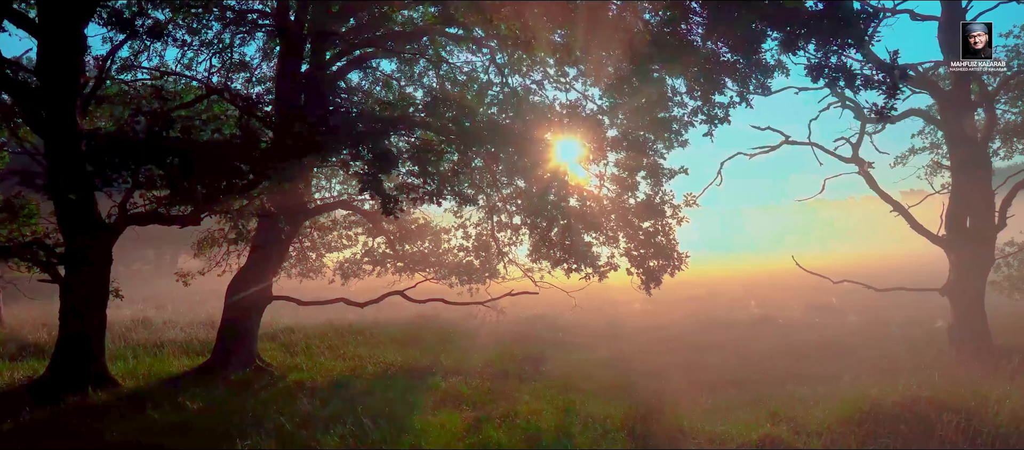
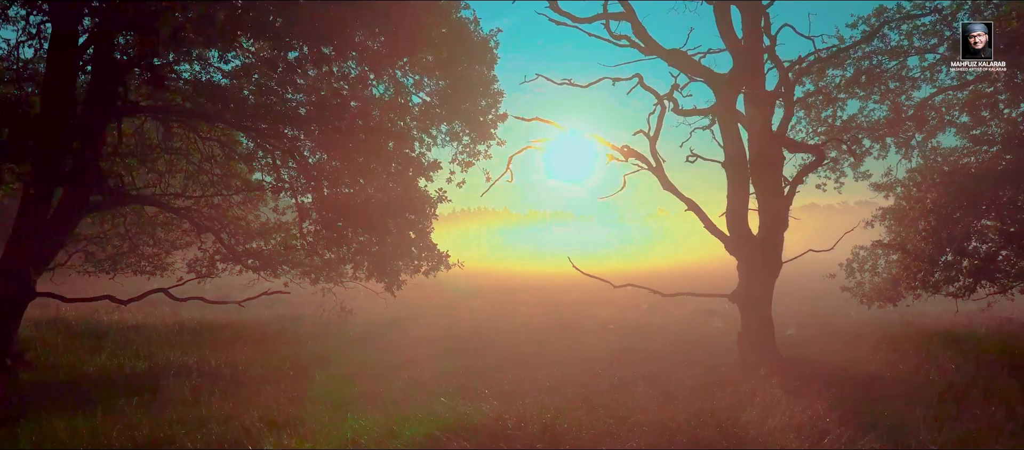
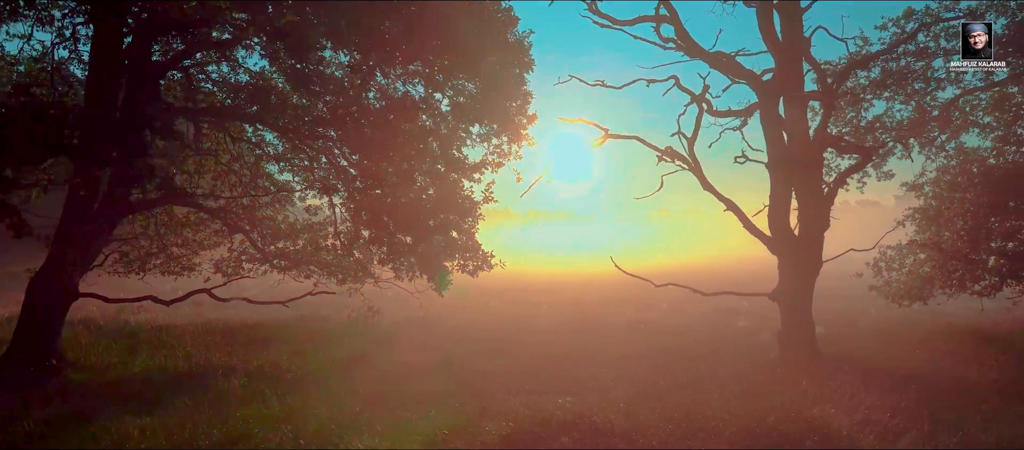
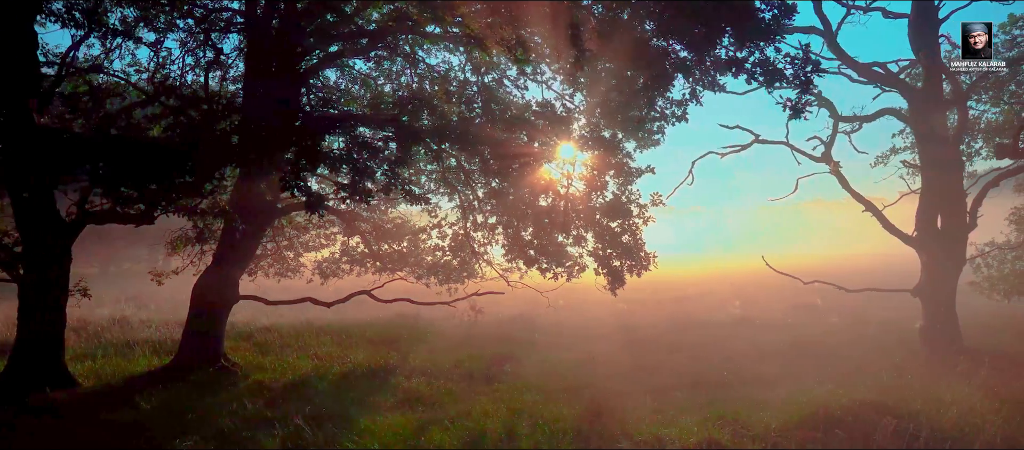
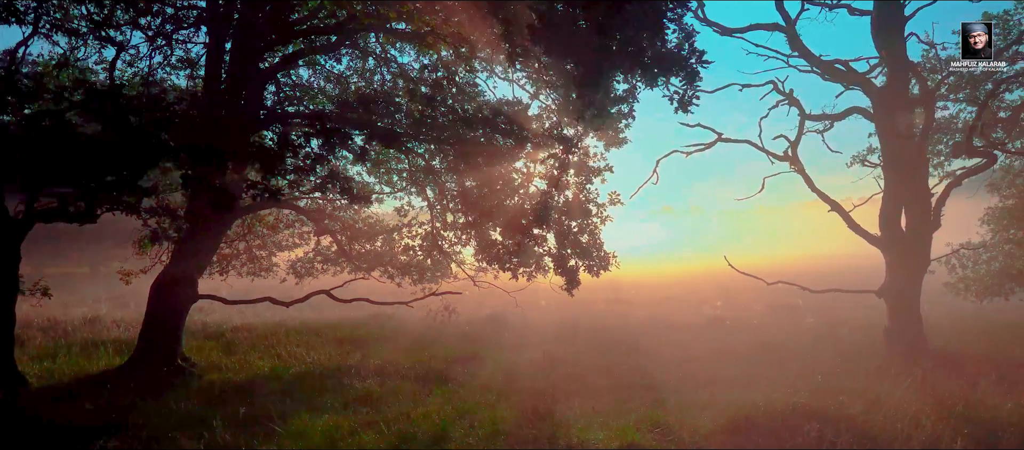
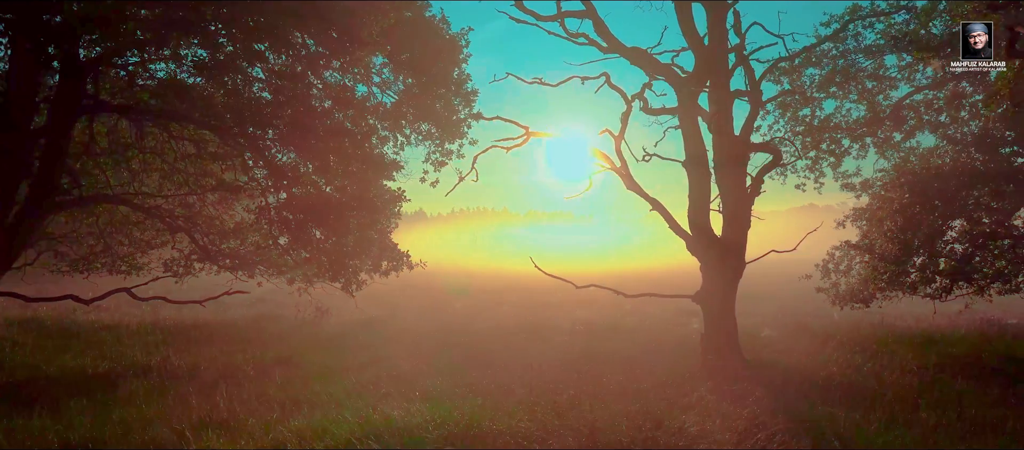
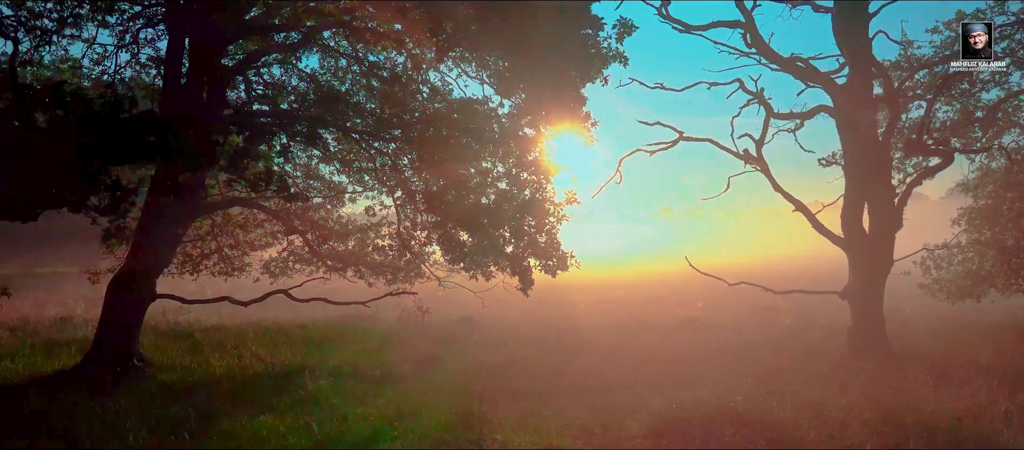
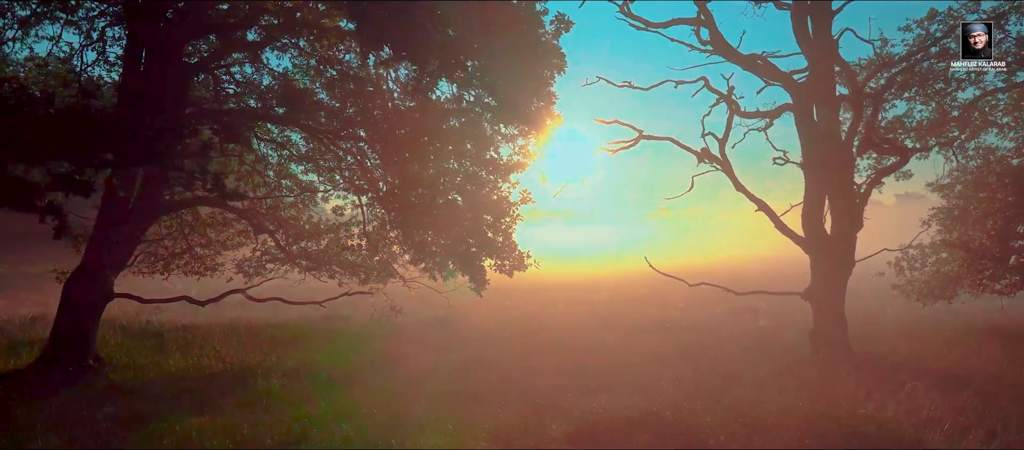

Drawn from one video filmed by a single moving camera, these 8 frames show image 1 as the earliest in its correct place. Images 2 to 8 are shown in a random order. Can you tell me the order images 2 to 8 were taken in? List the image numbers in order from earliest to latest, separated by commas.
4, 5, 7, 8, 3, 2, 6
